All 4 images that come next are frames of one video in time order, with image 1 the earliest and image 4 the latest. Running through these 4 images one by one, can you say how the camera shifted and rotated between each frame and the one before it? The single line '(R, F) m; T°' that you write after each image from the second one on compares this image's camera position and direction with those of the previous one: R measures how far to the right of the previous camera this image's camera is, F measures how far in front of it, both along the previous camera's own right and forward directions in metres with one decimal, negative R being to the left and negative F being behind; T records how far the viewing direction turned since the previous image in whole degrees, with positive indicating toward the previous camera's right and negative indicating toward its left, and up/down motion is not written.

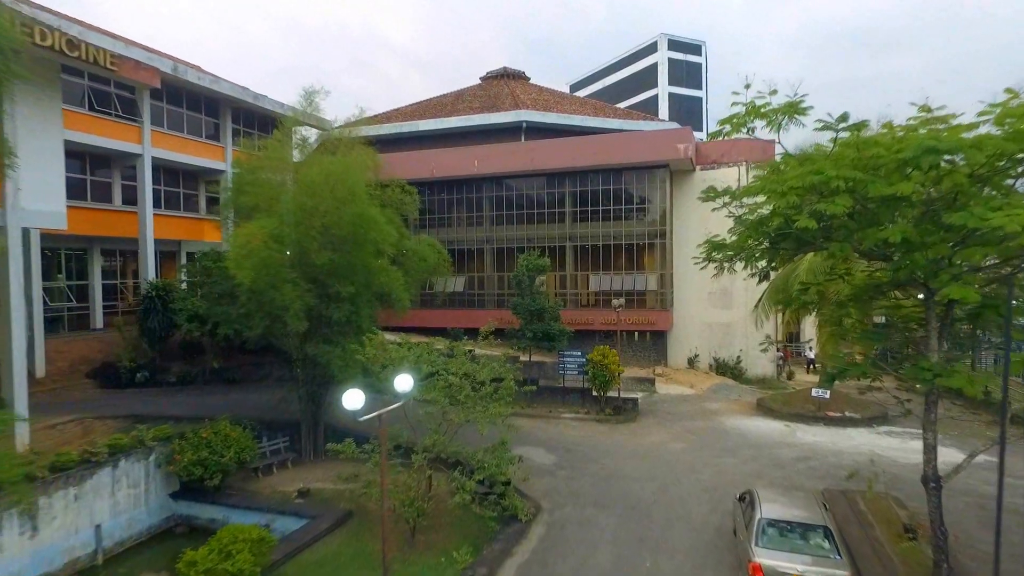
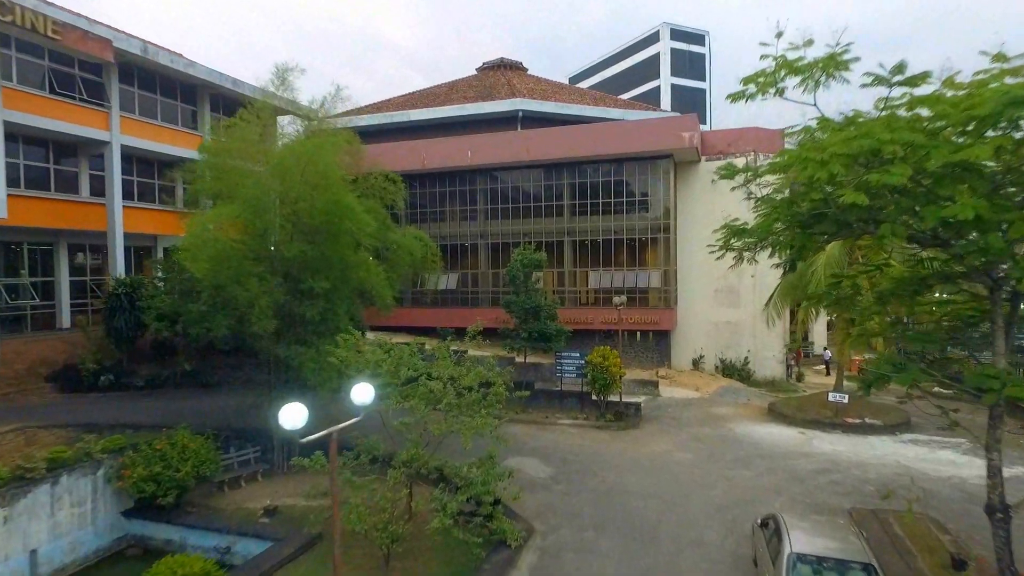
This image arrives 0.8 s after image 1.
(+0.2, +1.3) m; 0°
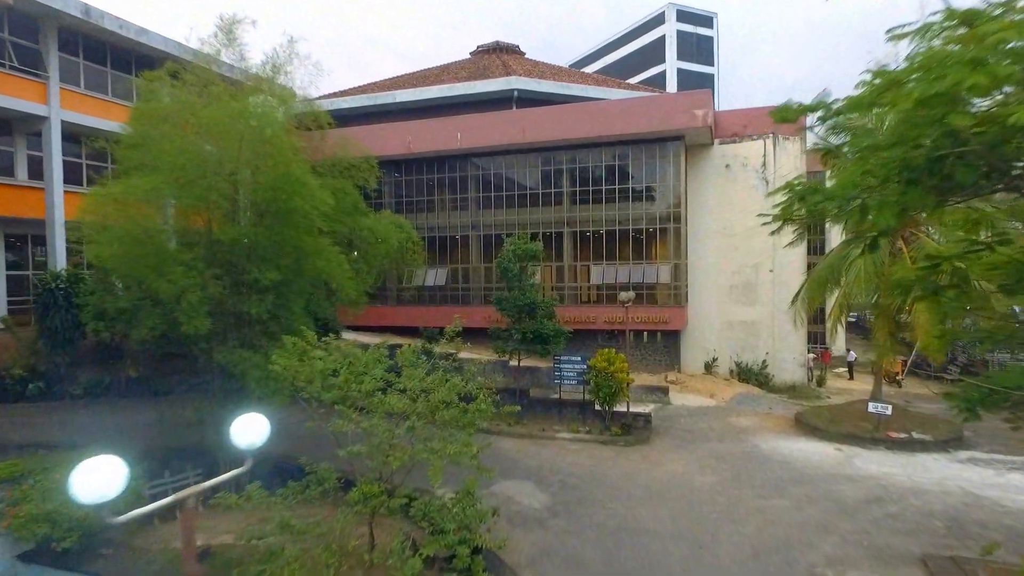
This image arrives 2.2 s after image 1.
(+0.2, +2.1) m; 0°
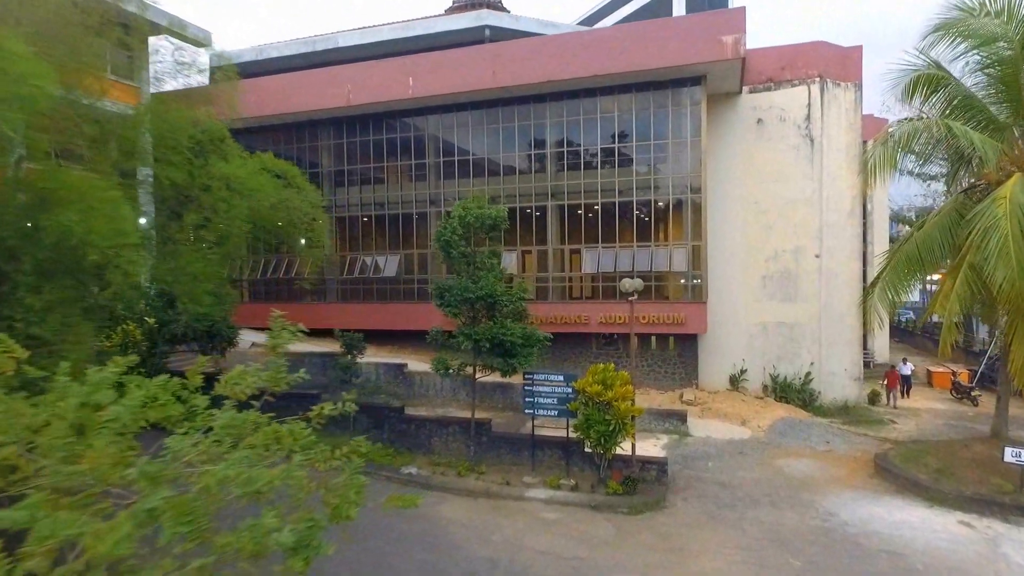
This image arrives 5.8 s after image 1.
(+1.0, +4.9) m; 0°
